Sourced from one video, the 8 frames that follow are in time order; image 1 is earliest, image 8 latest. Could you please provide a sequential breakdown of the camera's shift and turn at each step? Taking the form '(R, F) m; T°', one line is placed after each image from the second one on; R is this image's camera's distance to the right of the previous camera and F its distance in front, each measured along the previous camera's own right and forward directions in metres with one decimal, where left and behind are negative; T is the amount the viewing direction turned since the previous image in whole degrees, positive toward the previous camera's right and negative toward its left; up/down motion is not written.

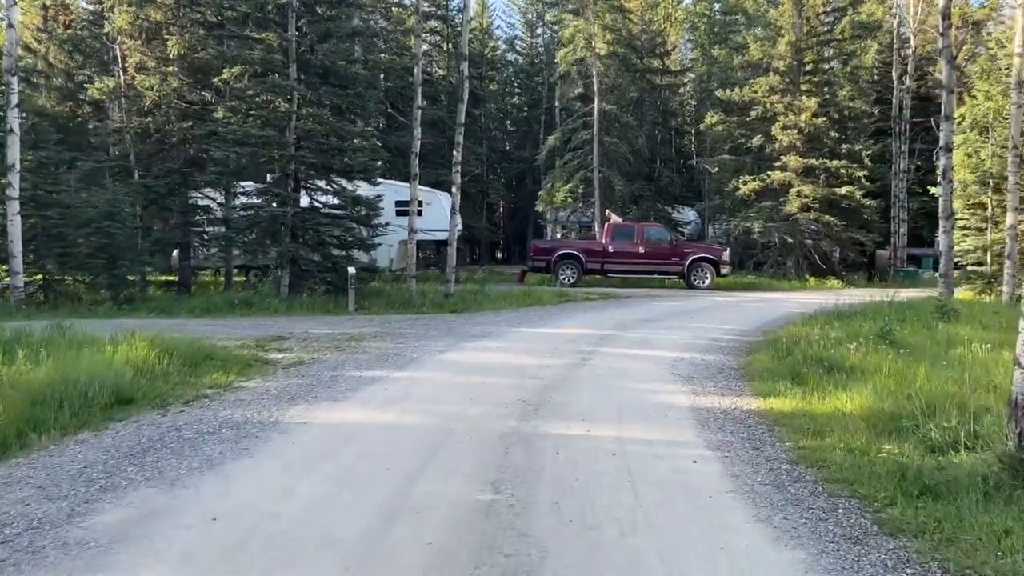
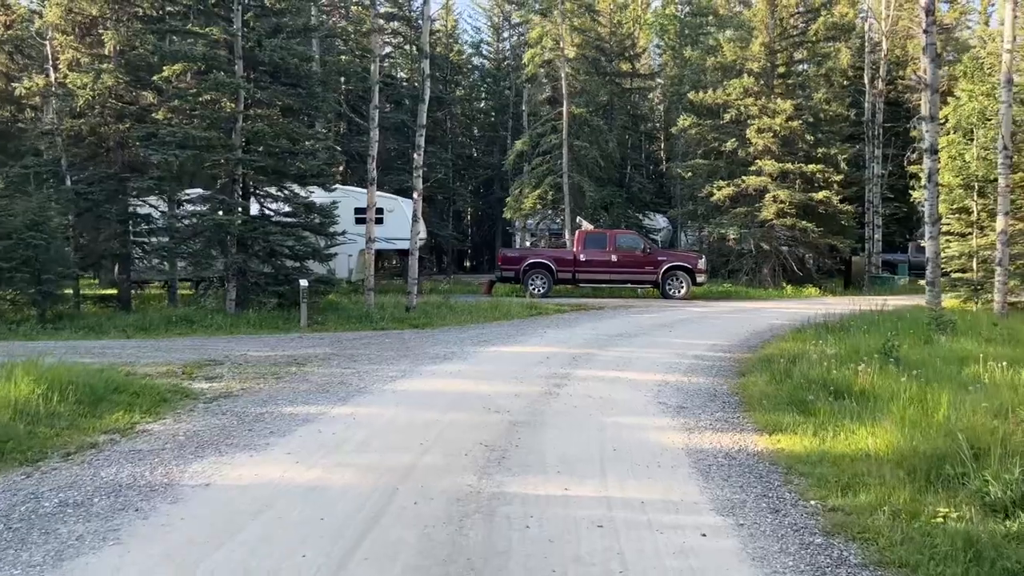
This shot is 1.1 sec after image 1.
(+0.1, +1.1) m; +2°
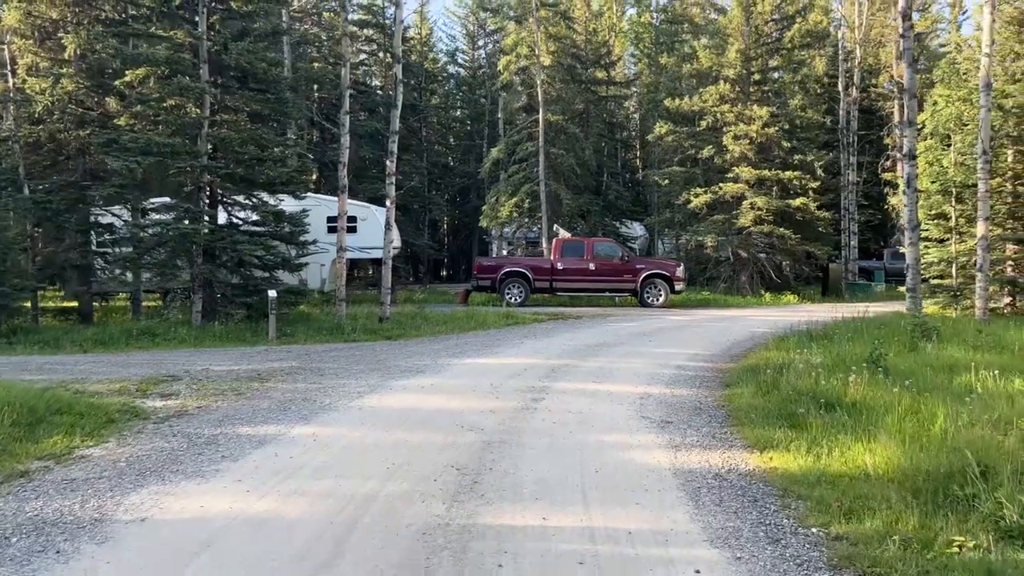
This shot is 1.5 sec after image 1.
(0.0, +0.4) m; +2°
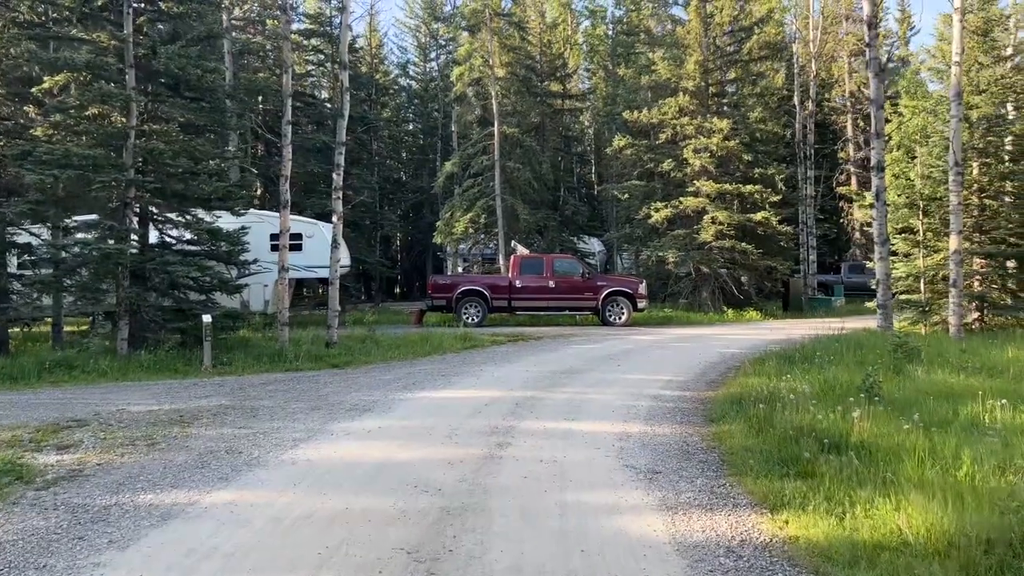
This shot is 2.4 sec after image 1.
(0.0, +0.9) m; +3°
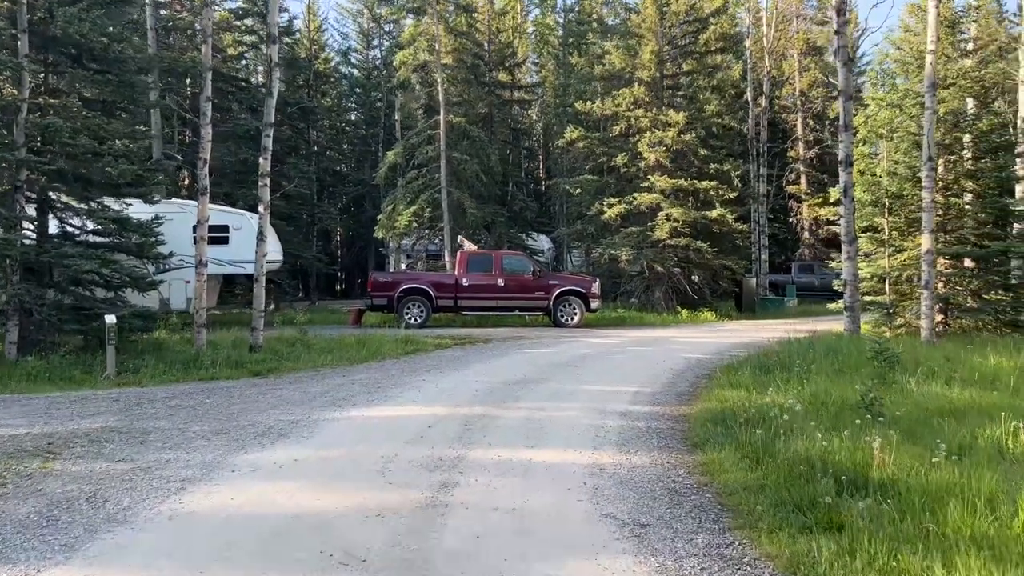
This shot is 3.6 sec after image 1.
(0.0, +1.2) m; +4°
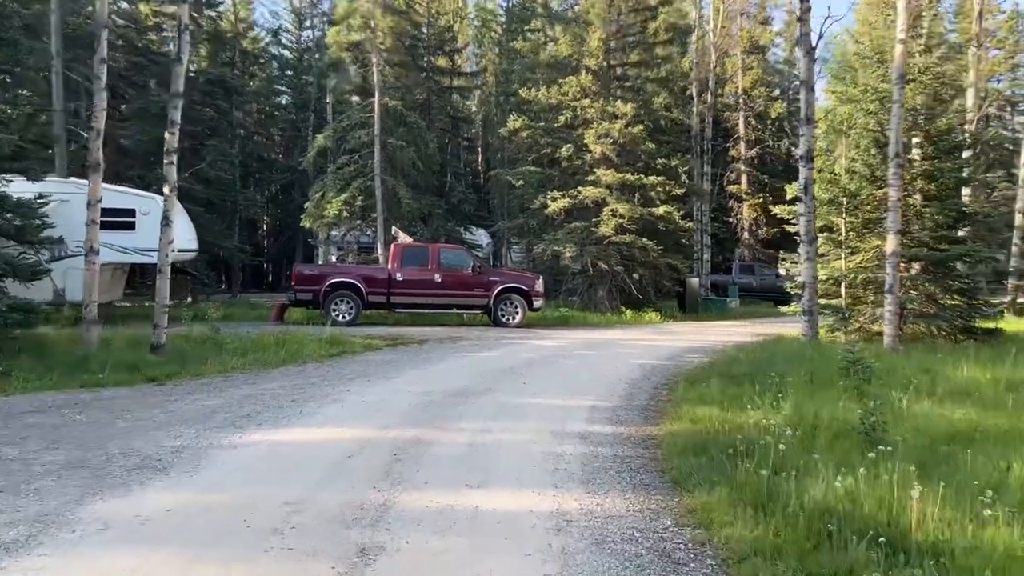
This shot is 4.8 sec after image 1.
(-0.1, +1.2) m; +5°
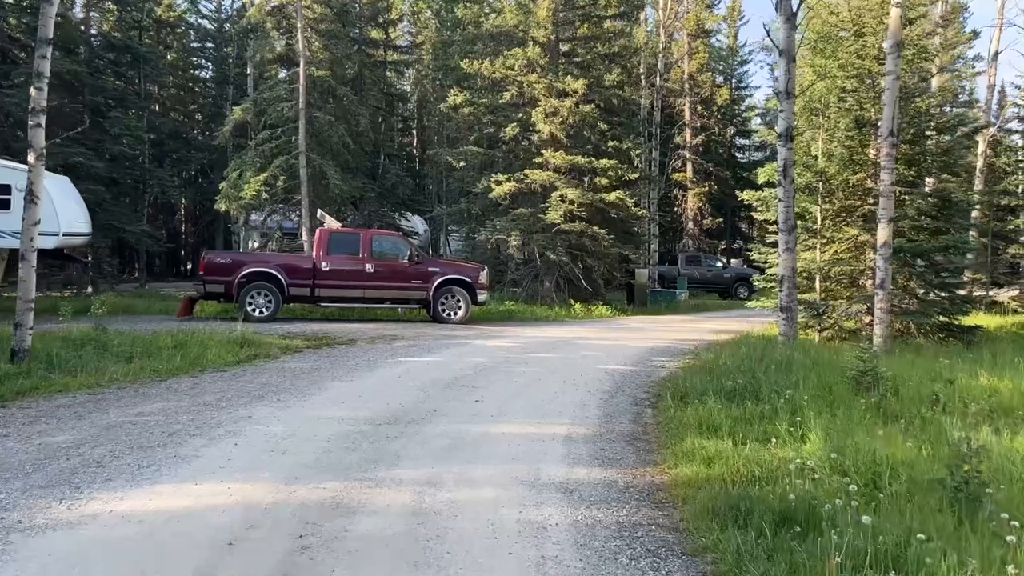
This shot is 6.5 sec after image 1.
(-0.2, +1.8) m; +5°
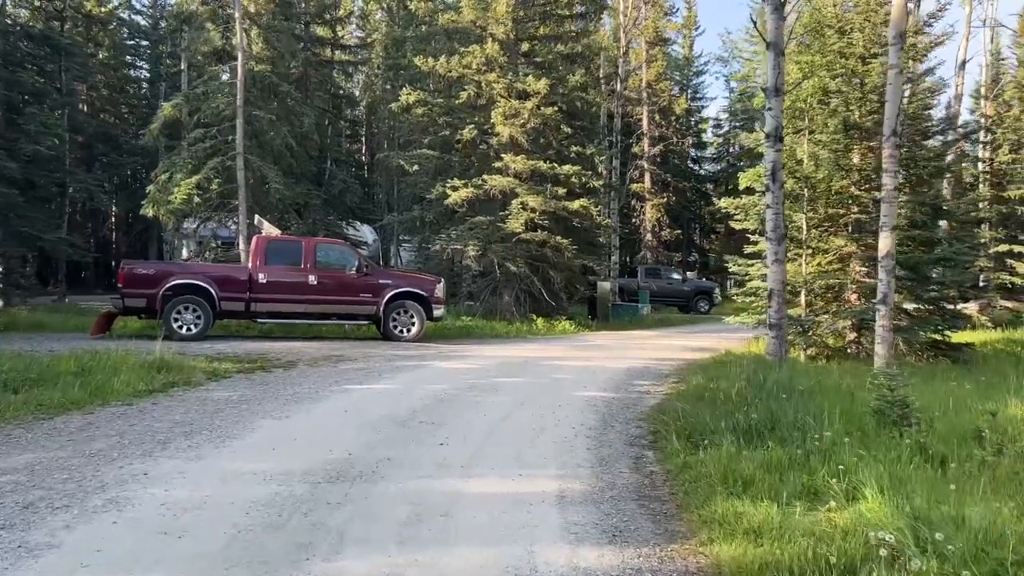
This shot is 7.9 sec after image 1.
(-0.2, +1.4) m; +4°
